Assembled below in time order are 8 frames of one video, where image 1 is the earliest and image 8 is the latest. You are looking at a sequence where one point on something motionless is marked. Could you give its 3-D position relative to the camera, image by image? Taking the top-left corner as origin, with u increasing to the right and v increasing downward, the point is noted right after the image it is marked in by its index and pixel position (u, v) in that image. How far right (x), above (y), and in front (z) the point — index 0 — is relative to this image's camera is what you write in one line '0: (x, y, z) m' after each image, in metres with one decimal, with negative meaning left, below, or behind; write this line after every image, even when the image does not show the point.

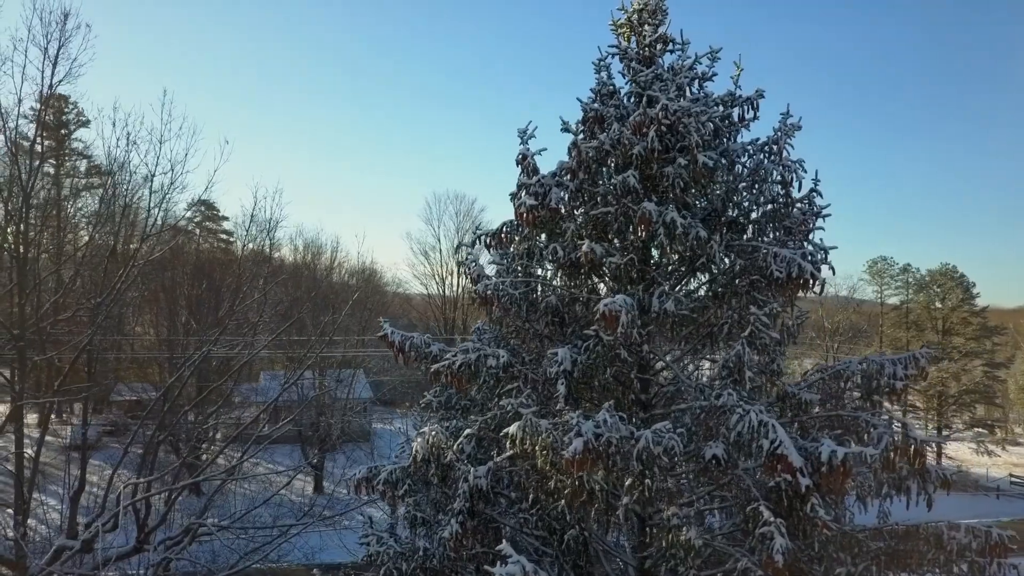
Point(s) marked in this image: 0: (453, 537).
0: (-0.4, -1.9, +4.9) m
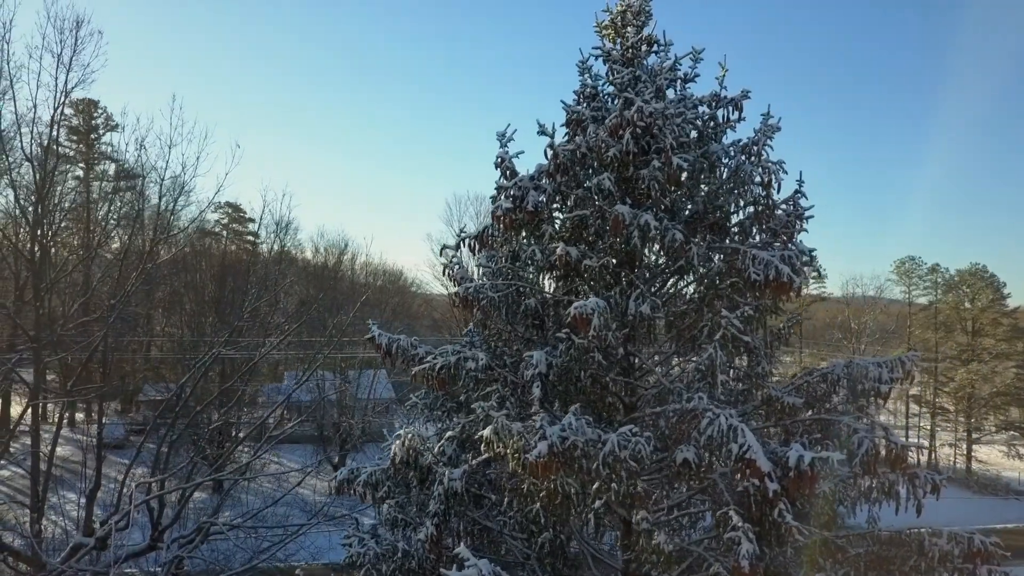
0: (-0.6, -1.9, +4.9) m
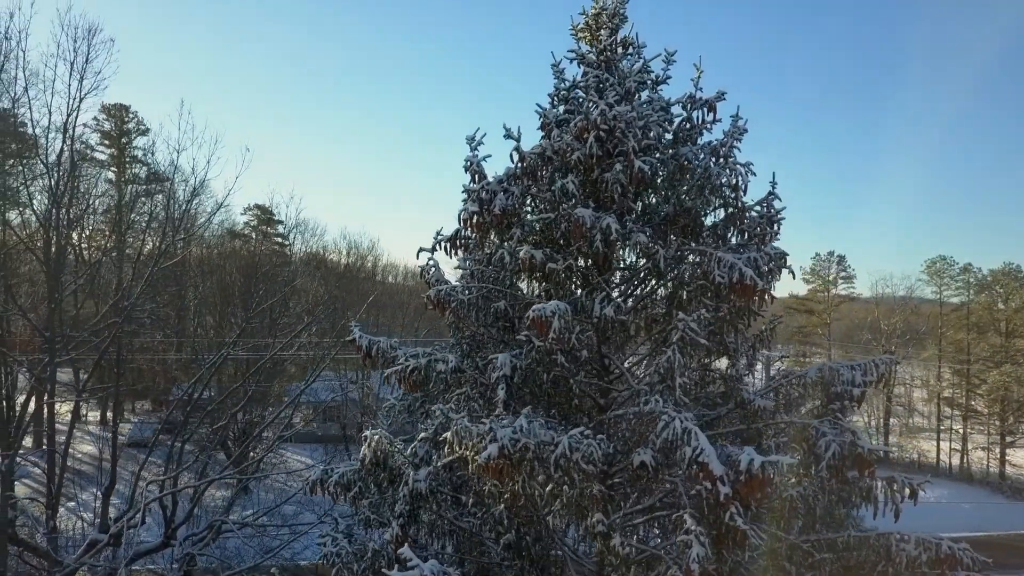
0: (-0.9, -2.0, +5.0) m
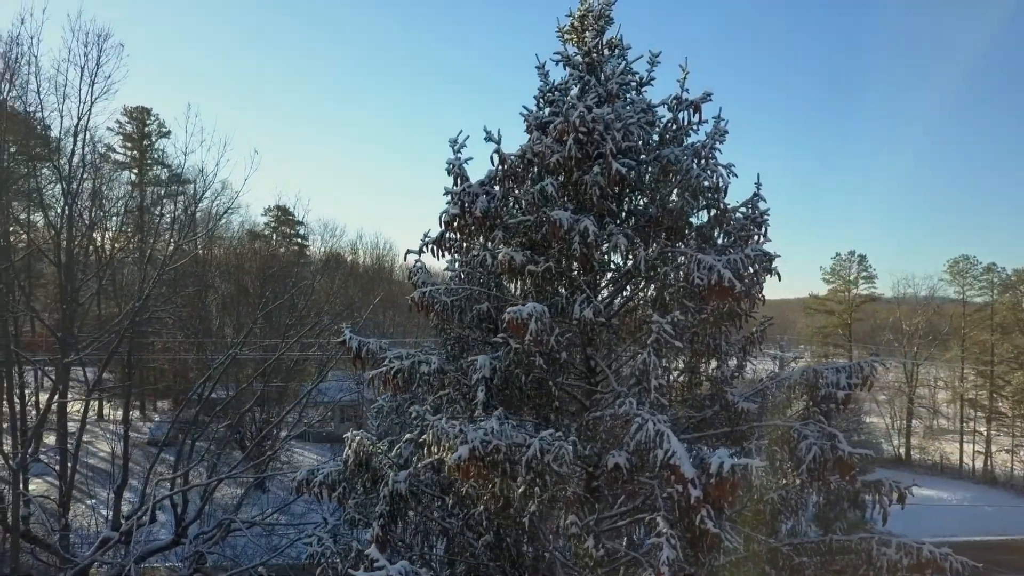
0: (-1.1, -2.0, +5.0) m
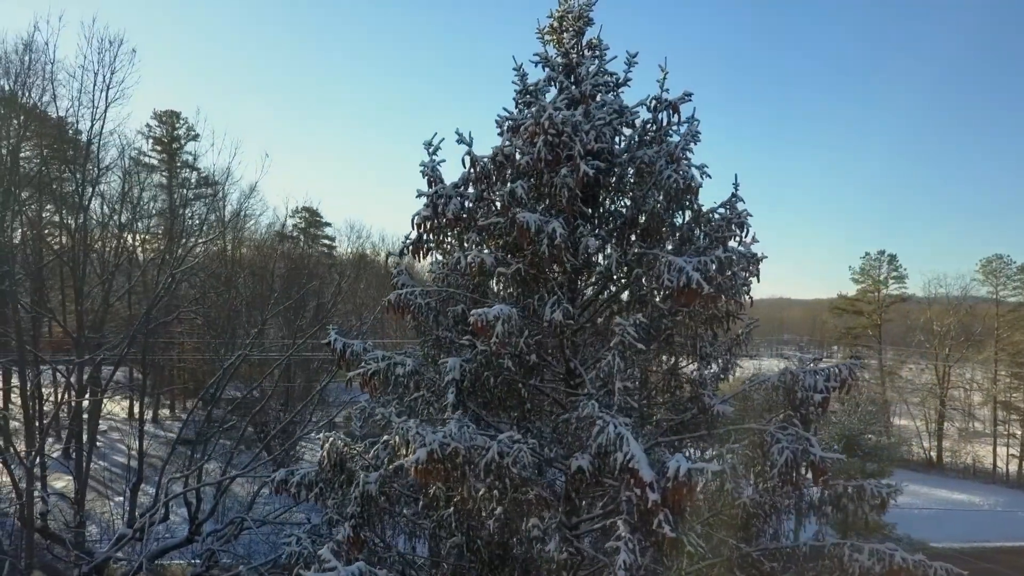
0: (-1.3, -2.0, +5.1) m
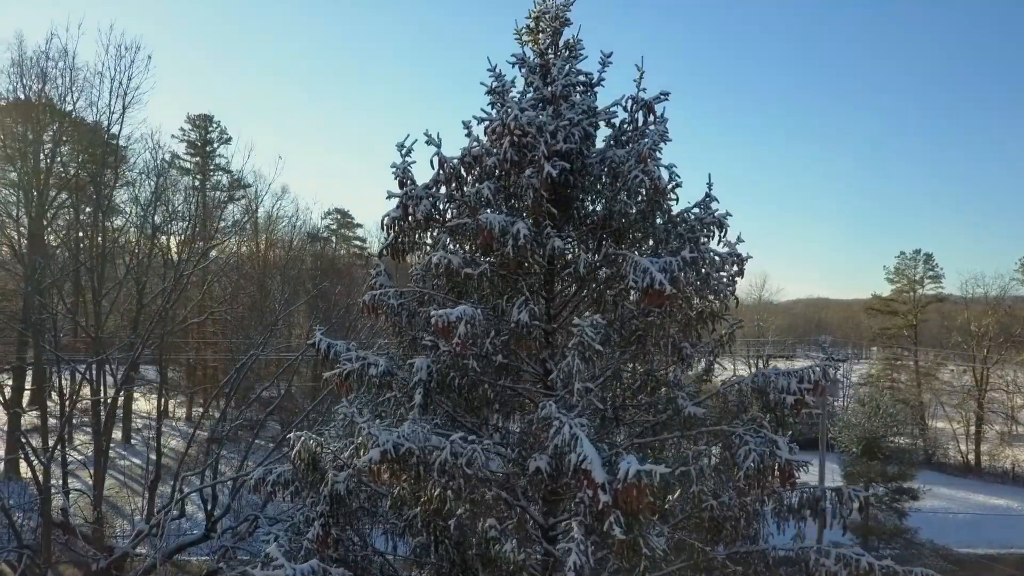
0: (-1.5, -2.0, +5.1) m
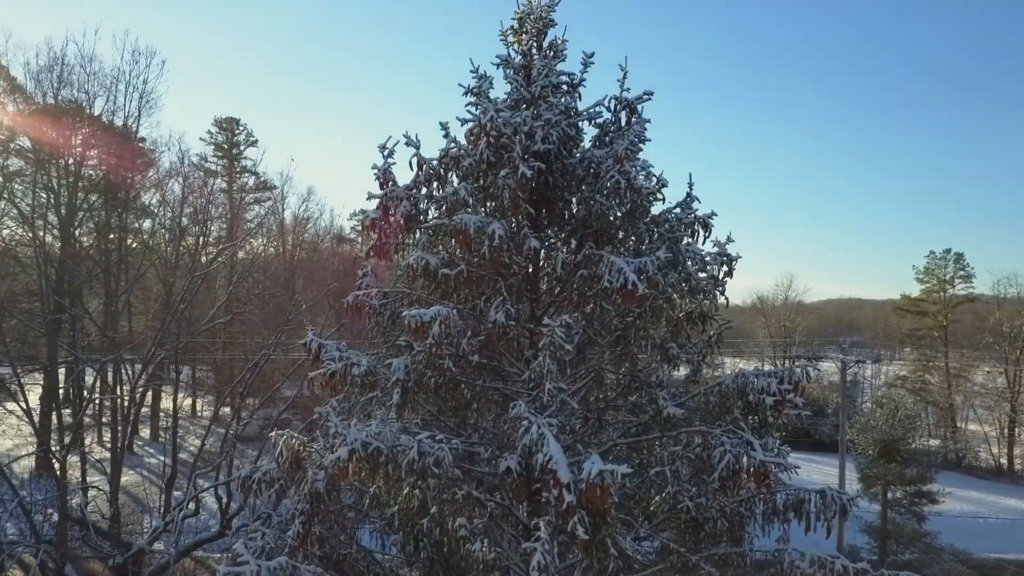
0: (-1.7, -2.0, +5.2) m
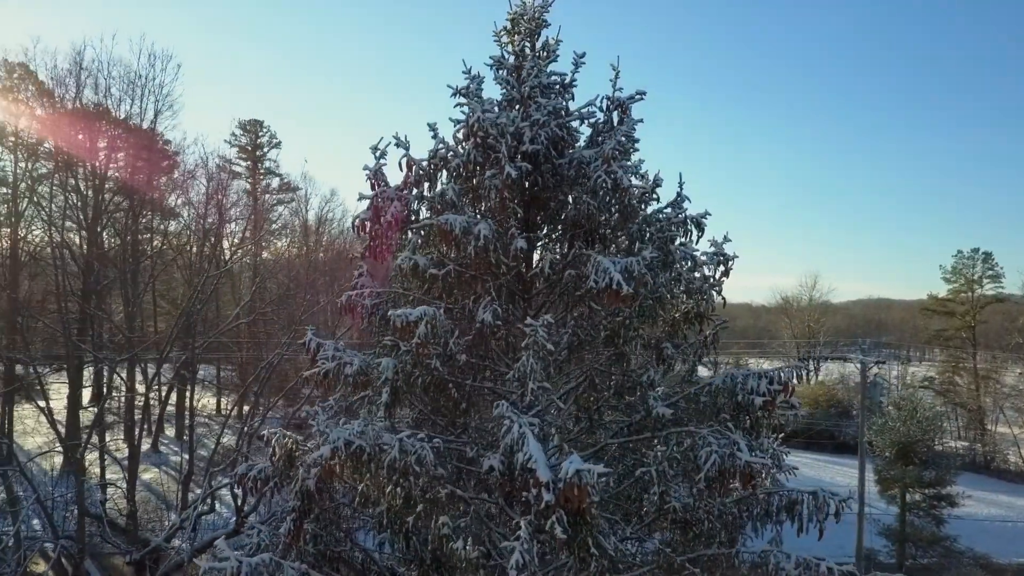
0: (-1.8, -2.0, +5.3) m
